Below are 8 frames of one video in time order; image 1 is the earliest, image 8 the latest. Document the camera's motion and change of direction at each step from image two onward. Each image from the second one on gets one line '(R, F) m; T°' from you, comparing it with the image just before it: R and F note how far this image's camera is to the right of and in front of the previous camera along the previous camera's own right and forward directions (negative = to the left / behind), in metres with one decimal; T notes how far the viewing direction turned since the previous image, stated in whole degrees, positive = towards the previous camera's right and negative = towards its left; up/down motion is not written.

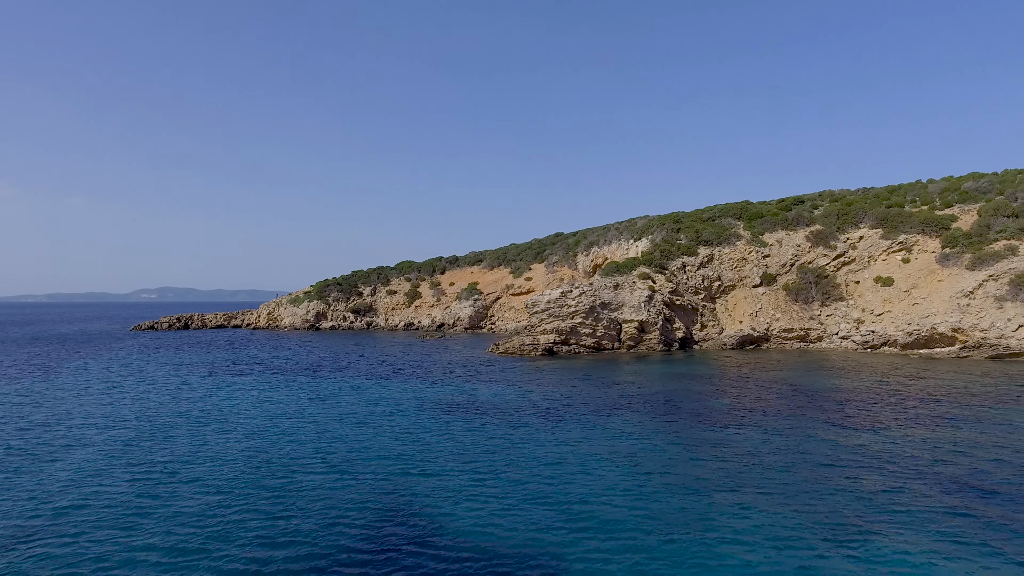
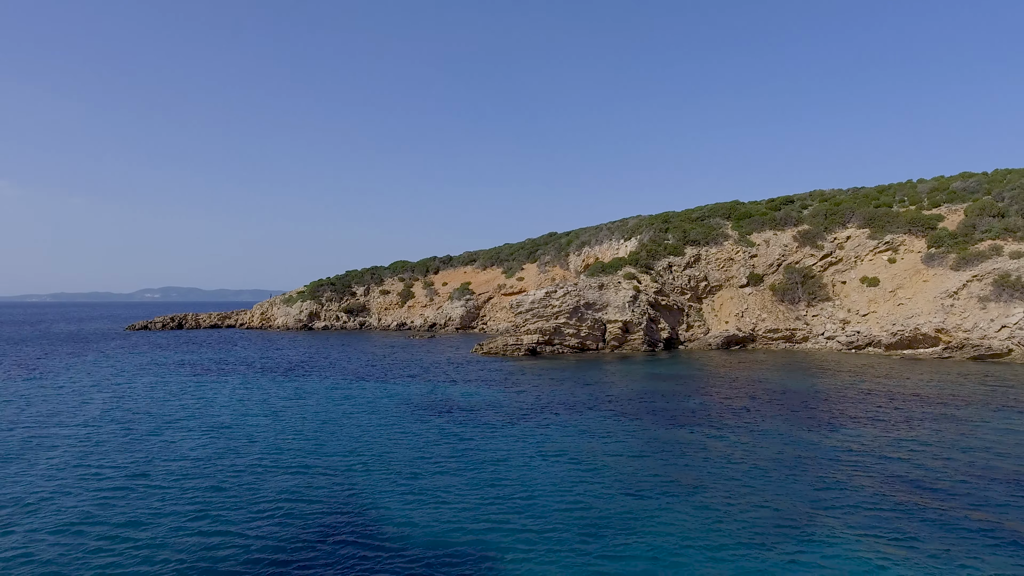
(+0.8, 0.0) m; 0°
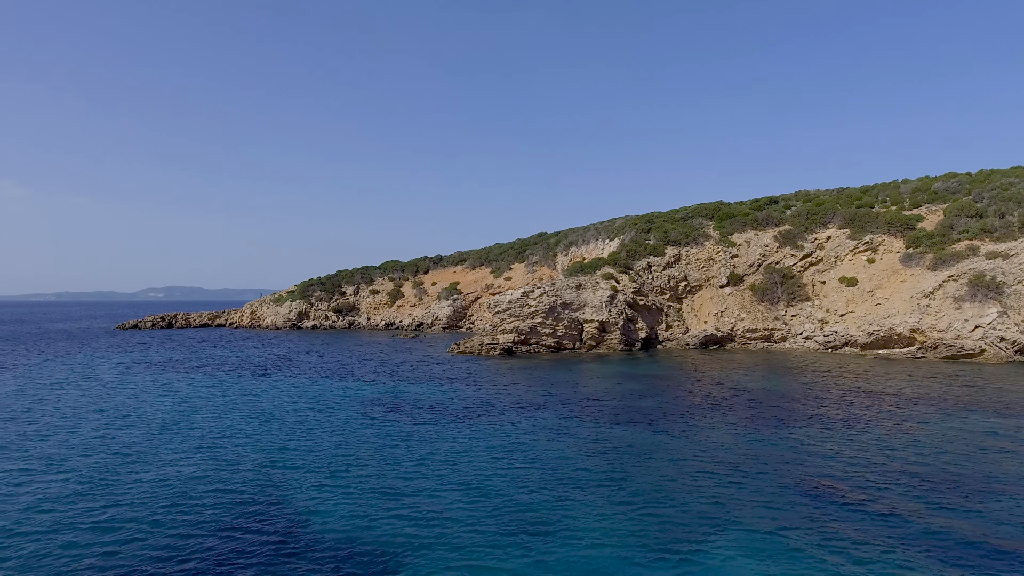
(+1.1, -0.1) m; 0°
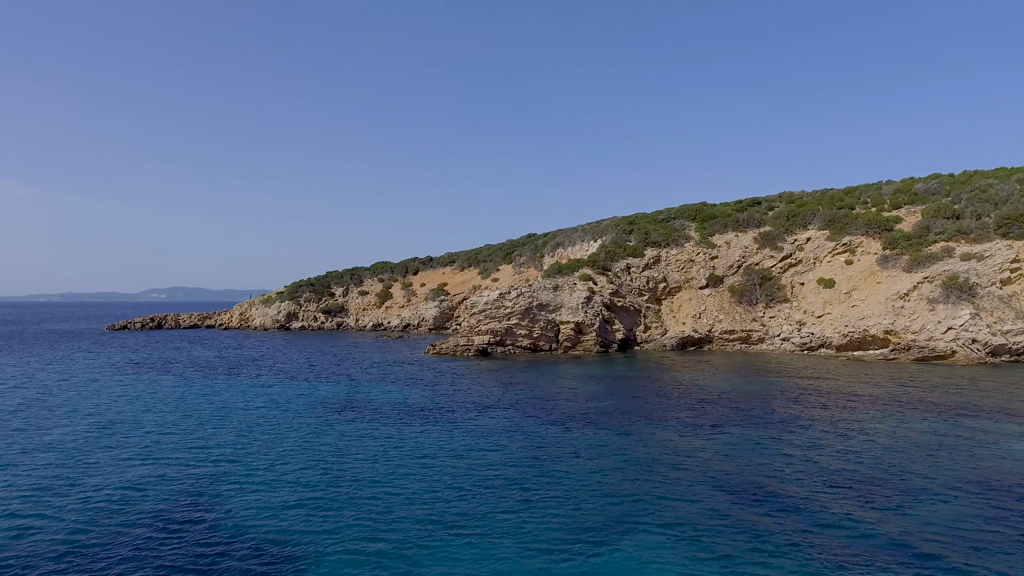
(+1.1, -0.1) m; 0°
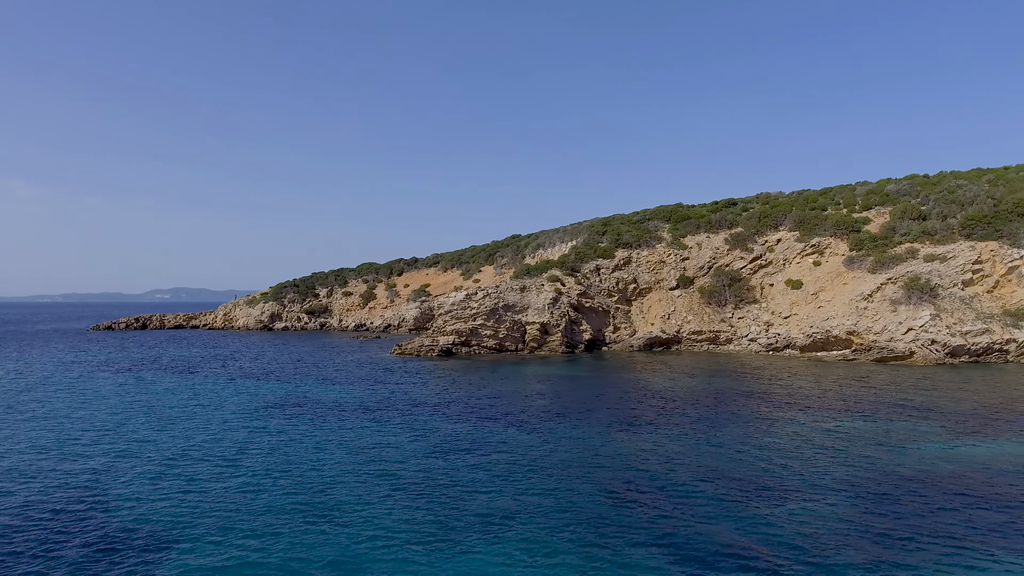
(+1.6, -0.1) m; 0°
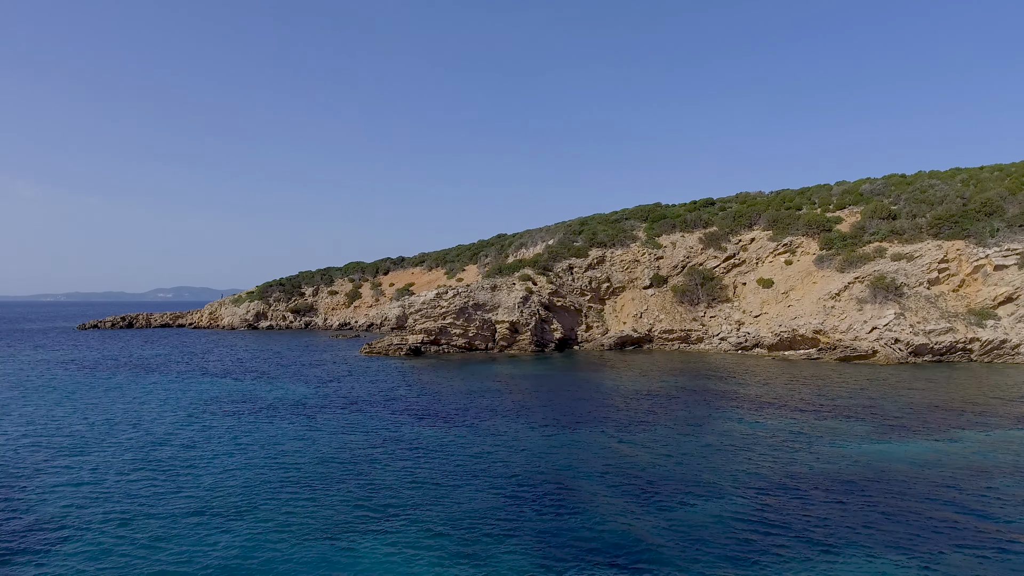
(+1.4, -0.1) m; 0°
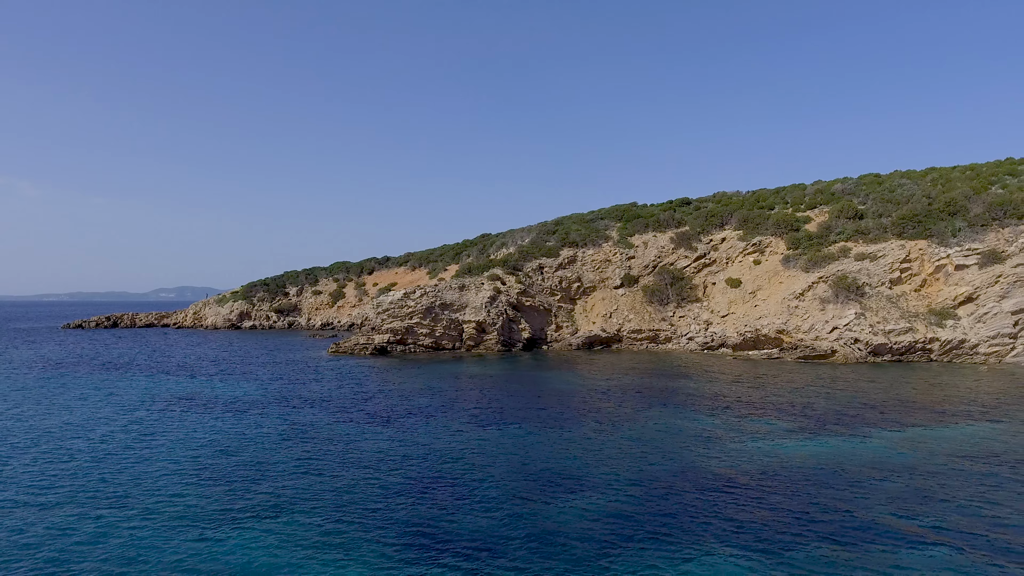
(+1.5, -0.1) m; 0°
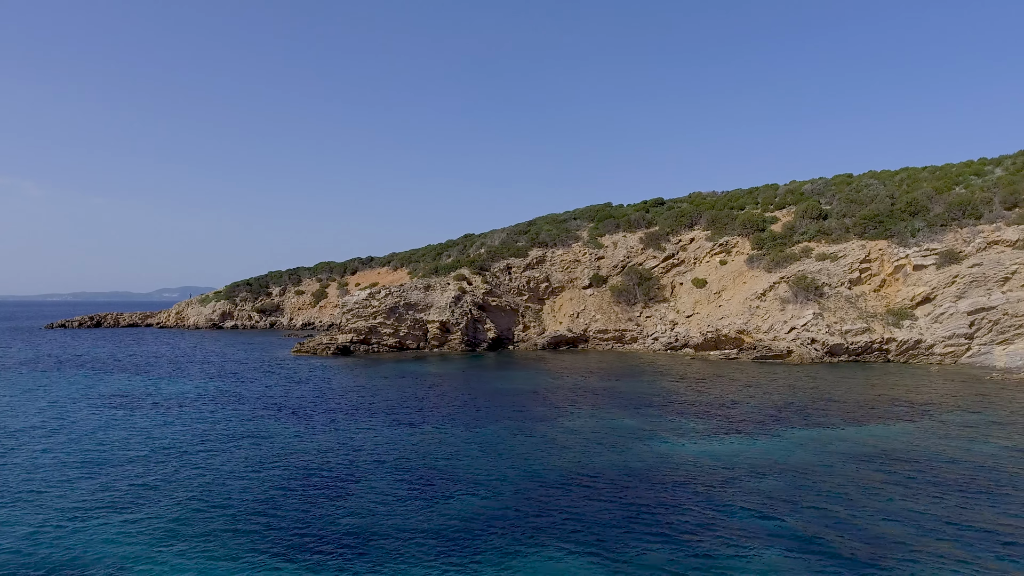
(+1.7, -0.1) m; 0°
